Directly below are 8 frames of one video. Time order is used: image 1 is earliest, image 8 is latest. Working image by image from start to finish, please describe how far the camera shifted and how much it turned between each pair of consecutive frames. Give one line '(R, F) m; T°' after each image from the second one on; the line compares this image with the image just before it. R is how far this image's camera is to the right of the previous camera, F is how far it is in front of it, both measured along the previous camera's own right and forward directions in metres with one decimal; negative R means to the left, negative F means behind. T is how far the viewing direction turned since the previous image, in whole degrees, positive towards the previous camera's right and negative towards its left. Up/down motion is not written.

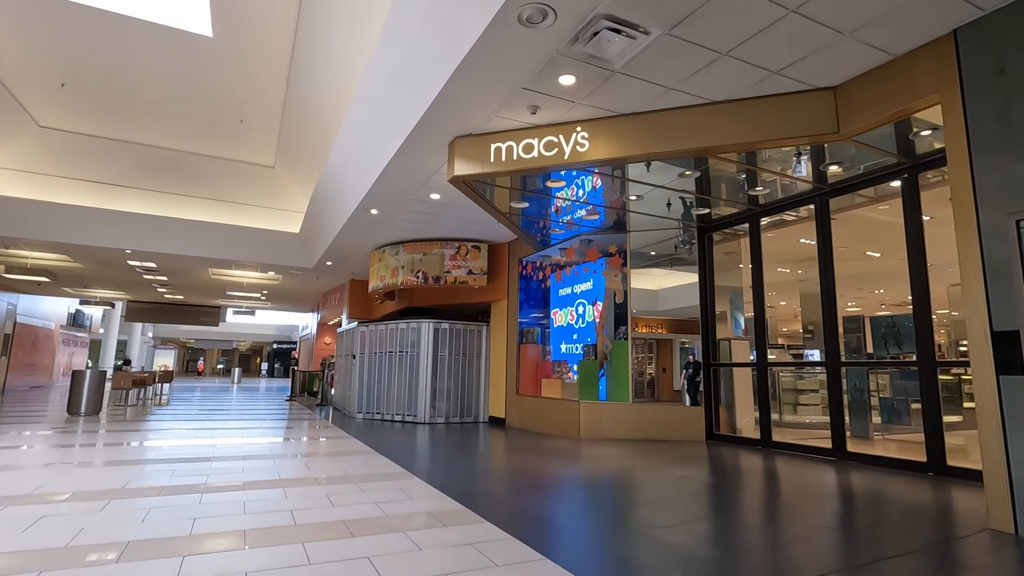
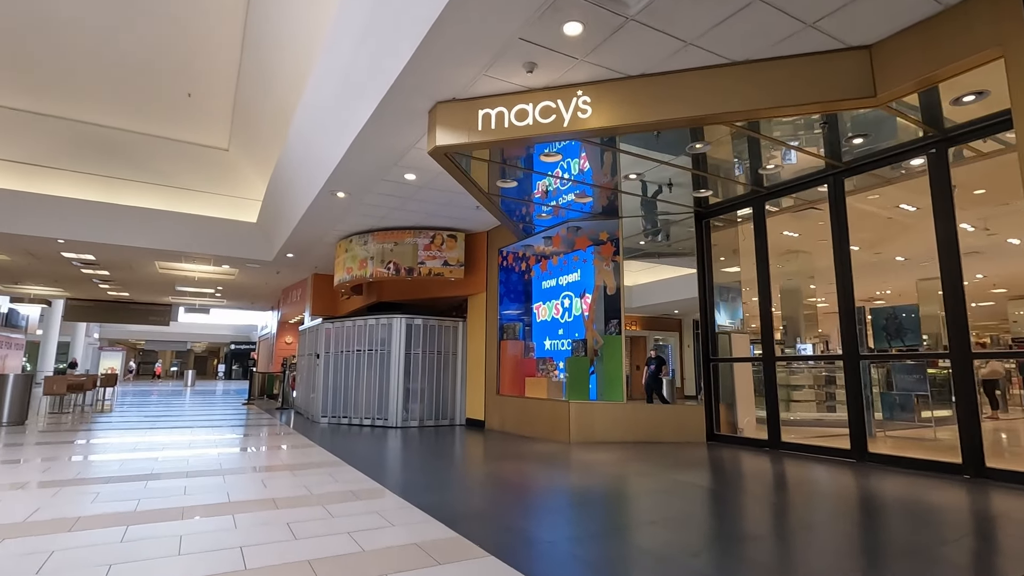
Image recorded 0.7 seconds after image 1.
(-0.2, +0.7) m; +4°
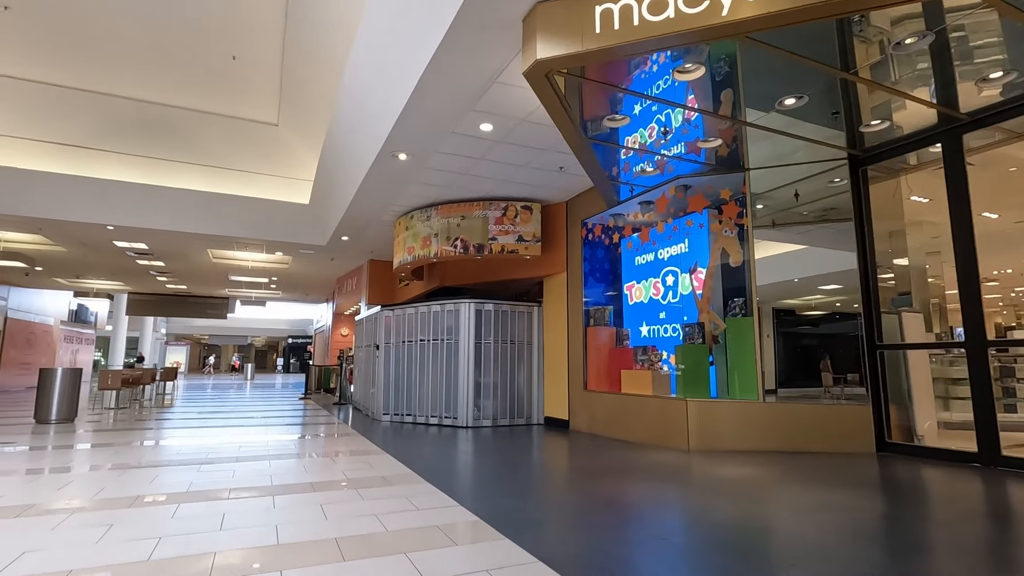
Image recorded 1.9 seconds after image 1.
(-0.6, +1.2) m; -5°
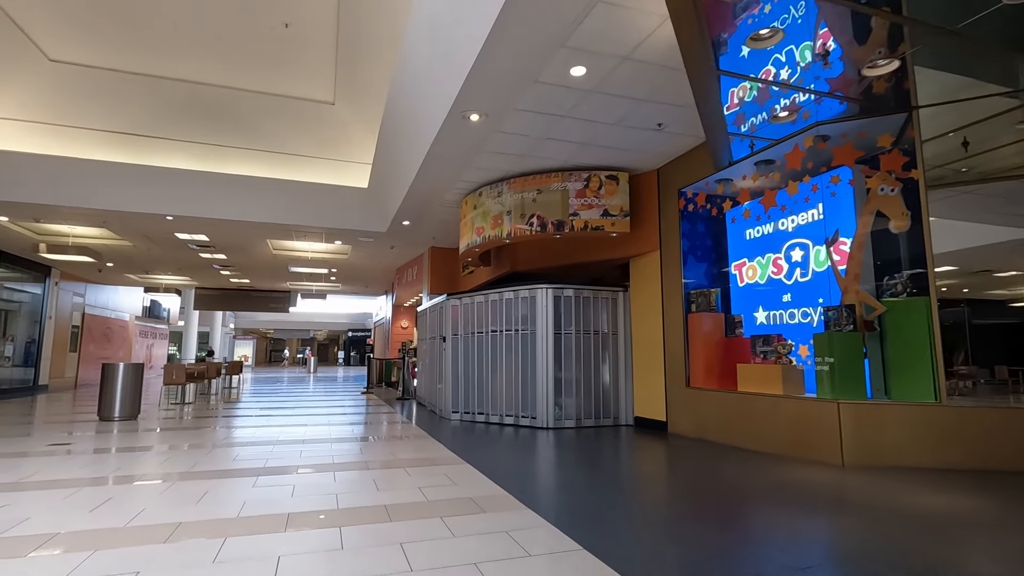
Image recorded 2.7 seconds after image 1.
(-0.4, +0.9) m; -6°
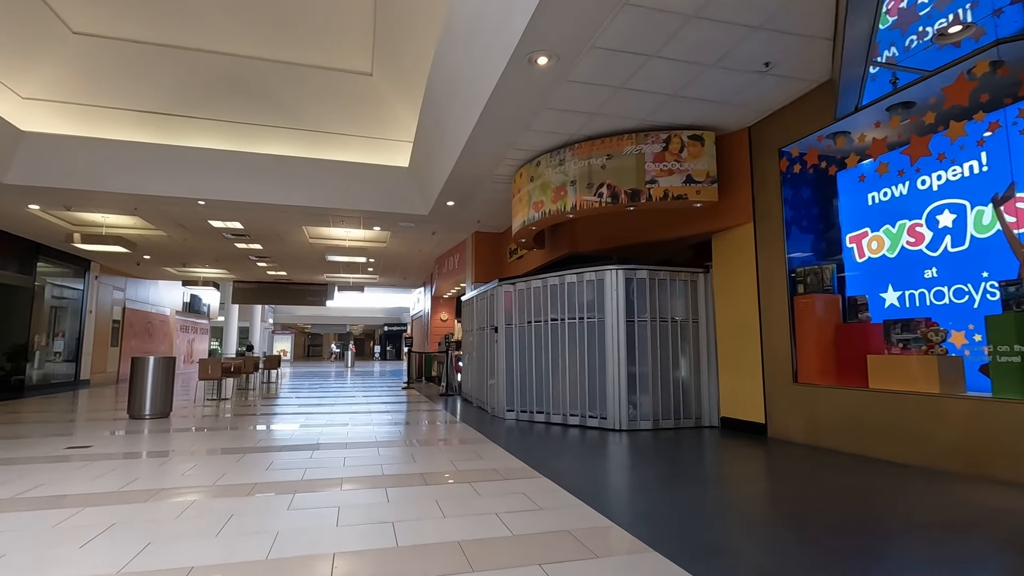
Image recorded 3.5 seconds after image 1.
(-0.4, +0.9) m; -3°
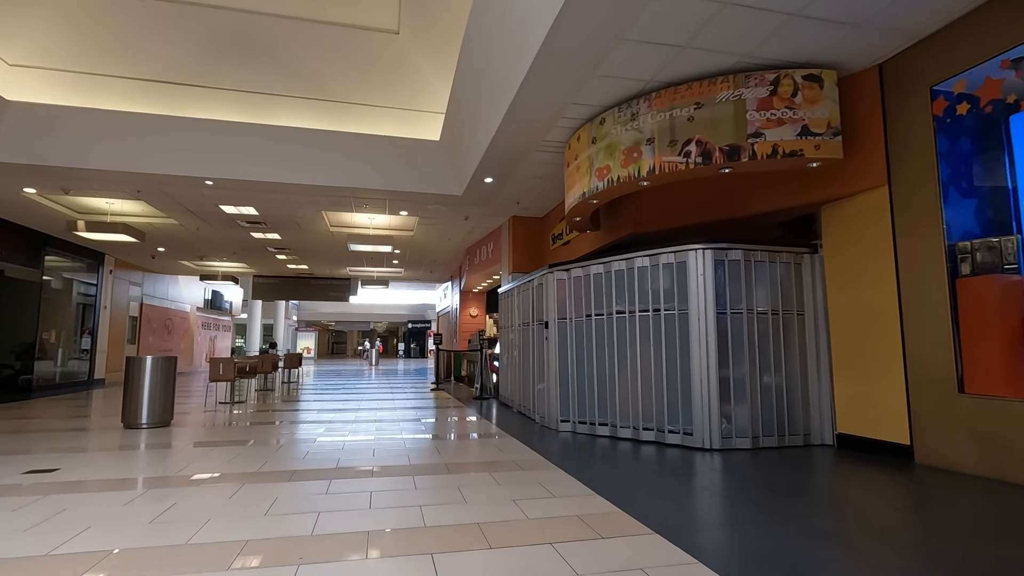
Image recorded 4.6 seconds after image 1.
(-0.4, +1.1) m; -2°
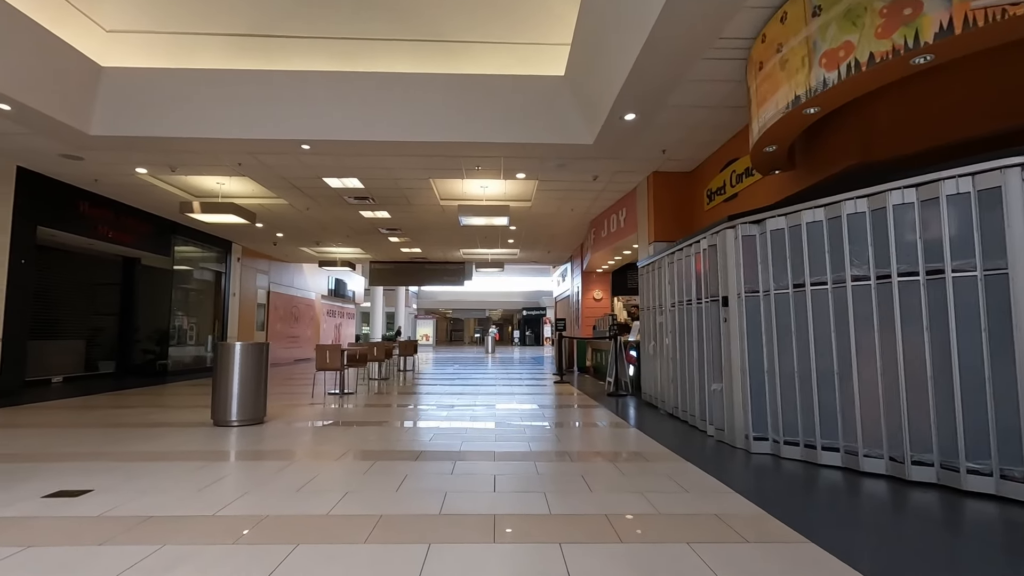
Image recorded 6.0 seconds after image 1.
(-0.4, +1.6) m; -12°
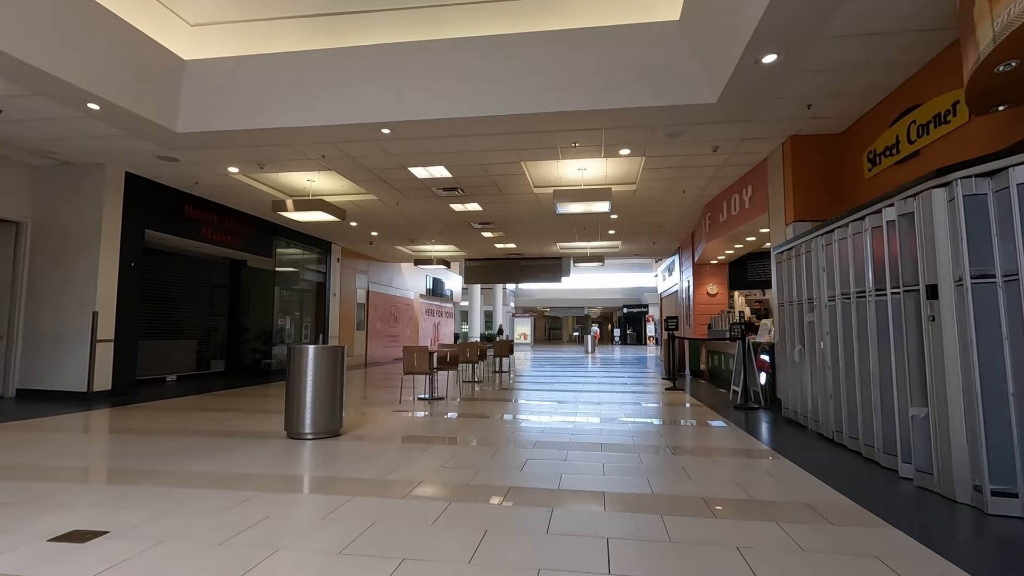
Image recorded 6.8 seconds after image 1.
(-0.1, +0.9) m; -10°
